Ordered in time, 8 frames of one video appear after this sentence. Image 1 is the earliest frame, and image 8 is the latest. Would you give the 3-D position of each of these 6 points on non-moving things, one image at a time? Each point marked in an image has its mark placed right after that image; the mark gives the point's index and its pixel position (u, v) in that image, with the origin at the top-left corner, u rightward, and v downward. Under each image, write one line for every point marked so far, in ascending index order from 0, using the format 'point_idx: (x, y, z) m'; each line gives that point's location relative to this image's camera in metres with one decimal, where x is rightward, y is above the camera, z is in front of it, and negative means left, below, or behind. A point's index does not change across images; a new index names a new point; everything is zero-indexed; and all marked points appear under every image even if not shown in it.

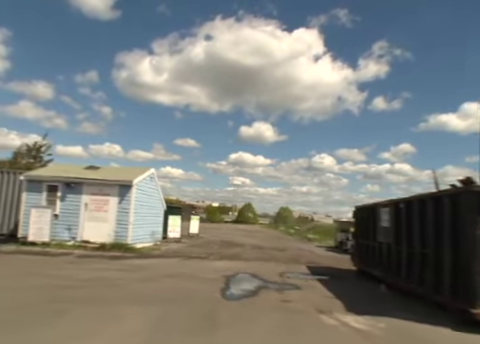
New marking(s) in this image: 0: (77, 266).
0: (-4.5, -2.6, +11.2) m
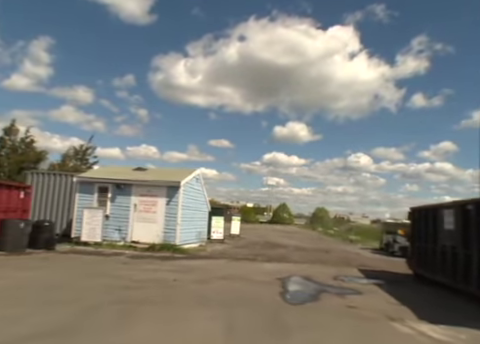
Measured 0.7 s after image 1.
0: (-3.0, -2.6, +11.4) m
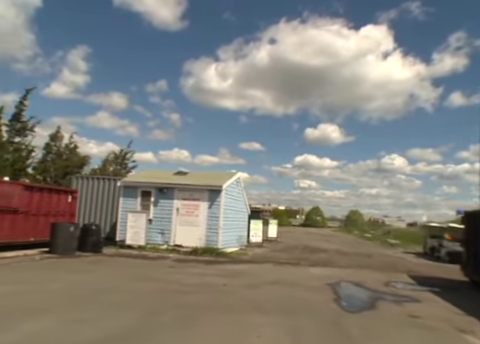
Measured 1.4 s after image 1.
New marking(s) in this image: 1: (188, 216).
0: (-1.7, -2.8, +11.4) m
1: (-2.1, -1.8, +16.7) m
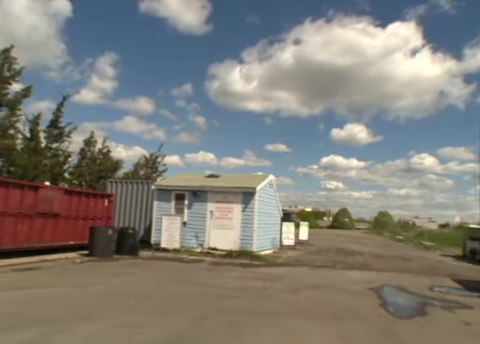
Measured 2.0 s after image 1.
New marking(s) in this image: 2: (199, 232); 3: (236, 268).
0: (-0.7, -2.8, +11.4) m
1: (-0.7, -1.9, +16.7) m
2: (-1.7, -2.5, +16.8) m
3: (-0.1, -3.0, +12.9) m
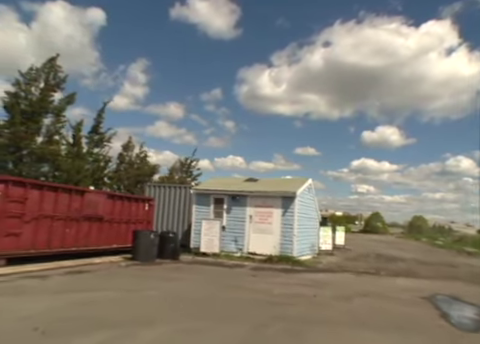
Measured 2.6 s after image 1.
0: (+0.6, -3.0, +11.2) m
1: (+0.9, -2.1, +16.6) m
2: (-0.1, -2.7, +16.8) m
3: (+1.2, -3.2, +12.7) m
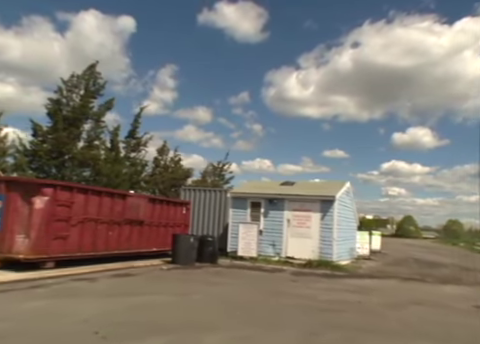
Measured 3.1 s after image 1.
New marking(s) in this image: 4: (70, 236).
0: (+1.7, -3.0, +11.0) m
1: (+2.4, -2.2, +16.4) m
2: (+1.5, -2.8, +16.6) m
3: (+2.5, -3.3, +12.5) m
4: (-4.5, -1.7, +10.7) m
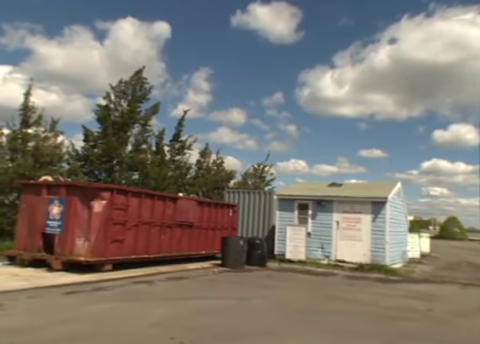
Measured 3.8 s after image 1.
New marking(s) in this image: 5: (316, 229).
0: (+3.1, -3.1, +10.7) m
1: (+4.3, -2.3, +15.9) m
2: (+3.4, -2.8, +16.2) m
3: (+4.0, -3.3, +12.0) m
4: (-3.1, -1.8, +10.9) m
5: (+3.1, -2.3, +16.5) m
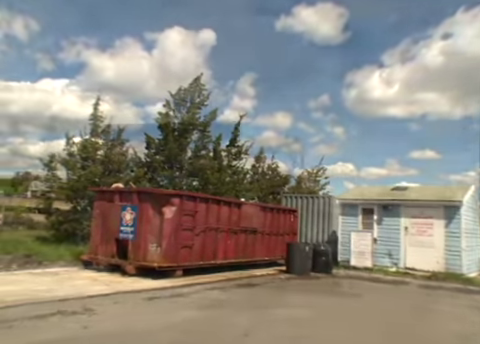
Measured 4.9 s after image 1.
0: (+4.9, -3.1, +10.0) m
1: (+6.7, -2.4, +15.1) m
2: (+5.8, -3.0, +15.5) m
3: (+6.0, -3.4, +11.2) m
4: (-1.2, -1.9, +10.9) m
5: (+5.5, -2.4, +15.8) m
